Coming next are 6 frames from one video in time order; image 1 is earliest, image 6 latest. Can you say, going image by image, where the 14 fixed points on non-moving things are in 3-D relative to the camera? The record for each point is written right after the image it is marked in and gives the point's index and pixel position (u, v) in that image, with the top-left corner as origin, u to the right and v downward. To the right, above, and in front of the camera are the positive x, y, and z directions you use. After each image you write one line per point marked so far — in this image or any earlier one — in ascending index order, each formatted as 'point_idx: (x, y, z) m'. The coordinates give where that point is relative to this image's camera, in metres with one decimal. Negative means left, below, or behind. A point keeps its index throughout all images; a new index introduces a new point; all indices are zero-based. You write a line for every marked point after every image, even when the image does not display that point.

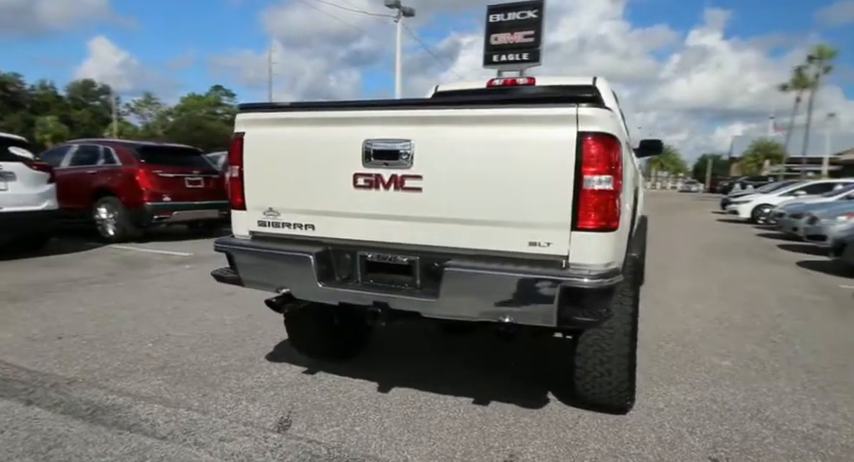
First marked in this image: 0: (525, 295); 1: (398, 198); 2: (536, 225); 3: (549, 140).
0: (+0.4, -0.3, +1.8) m
1: (-0.1, +0.1, +2.0) m
2: (+0.5, 0.0, +1.8) m
3: (+0.5, +0.4, +1.8) m
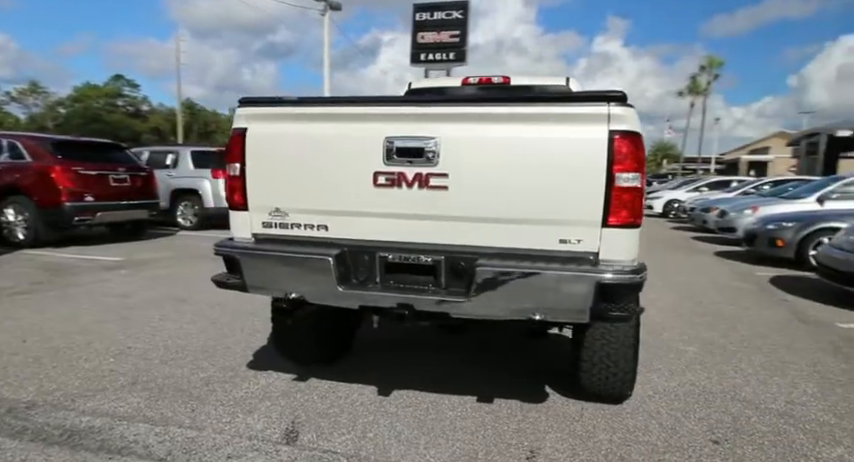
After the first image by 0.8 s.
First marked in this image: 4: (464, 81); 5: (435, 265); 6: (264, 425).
0: (+0.5, -0.2, +1.8) m
1: (0.0, +0.1, +2.0) m
2: (+0.6, 0.0, +1.9) m
3: (+0.6, +0.4, +1.8) m
4: (+0.4, +1.5, +4.6) m
5: (0.0, -0.1, +2.0) m
6: (-0.8, -1.0, +2.4) m
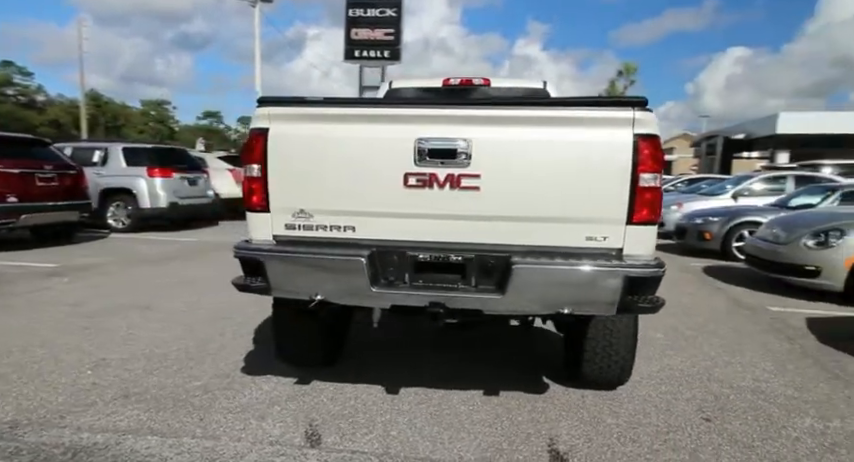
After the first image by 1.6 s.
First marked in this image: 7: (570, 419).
0: (+0.7, -0.2, +1.9) m
1: (+0.1, +0.1, +2.0) m
2: (+0.7, 0.0, +2.0) m
3: (+0.8, +0.4, +1.9) m
4: (+0.2, +1.5, +4.7) m
5: (+0.2, -0.1, +2.1) m
6: (-0.7, -1.0, +2.3) m
7: (+0.8, -1.0, +2.5) m
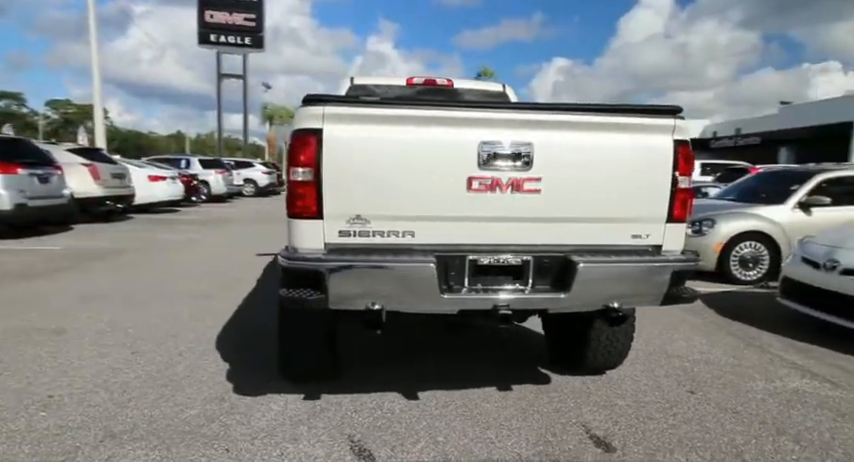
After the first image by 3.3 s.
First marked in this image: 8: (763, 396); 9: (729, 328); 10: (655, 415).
0: (+1.0, -0.2, +2.1) m
1: (+0.4, +0.1, +2.1) m
2: (+1.0, +0.1, +2.2) m
3: (+1.0, +0.4, +2.1) m
4: (-0.2, +1.5, +4.7) m
5: (+0.4, -0.2, +2.1) m
6: (-0.5, -1.0, +2.2) m
7: (+0.9, -1.0, +2.7) m
8: (+2.3, -1.1, +3.1) m
9: (+3.3, -1.1, +5.1) m
10: (+1.3, -1.1, +2.7) m
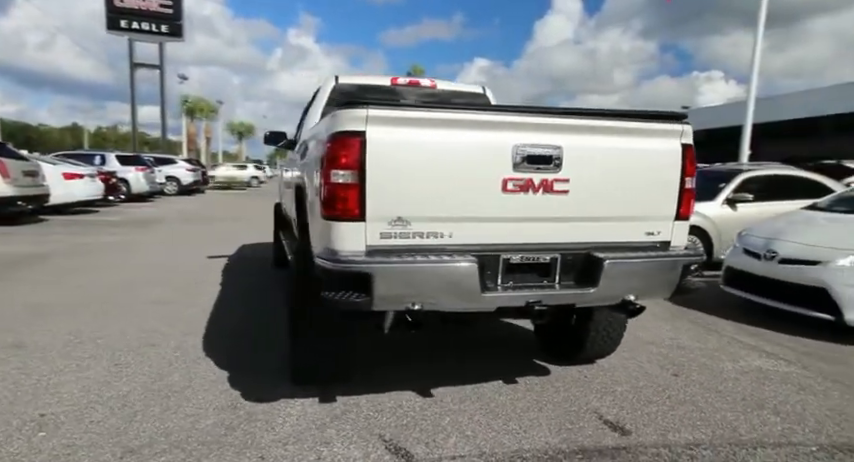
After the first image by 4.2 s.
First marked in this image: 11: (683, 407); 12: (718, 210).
0: (+1.1, -0.2, +2.3) m
1: (+0.5, +0.1, +2.2) m
2: (+1.1, +0.1, +2.3) m
3: (+1.2, +0.4, +2.3) m
4: (-0.3, +1.5, +4.7) m
5: (+0.6, -0.2, +2.2) m
6: (-0.3, -1.0, +2.2) m
7: (+1.0, -1.0, +2.9) m
8: (+2.3, -1.1, +3.5) m
9: (+3.1, -1.0, +5.6) m
10: (+1.4, -1.0, +2.9) m
11: (+1.5, -1.1, +2.8) m
12: (+5.3, +0.4, +8.3) m
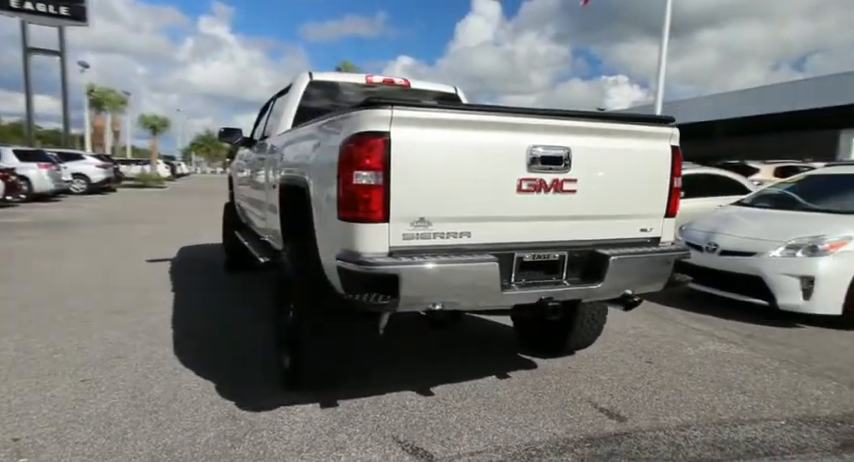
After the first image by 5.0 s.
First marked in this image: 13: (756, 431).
0: (+1.2, -0.2, +2.4) m
1: (+0.6, +0.1, +2.3) m
2: (+1.2, +0.1, +2.5) m
3: (+1.2, +0.4, +2.5) m
4: (-0.6, +1.5, +4.6) m
5: (+0.7, -0.1, +2.3) m
6: (-0.2, -1.0, +2.2) m
7: (+1.0, -1.0, +3.0) m
8: (+2.2, -1.0, +3.8) m
9: (+2.8, -1.0, +6.0) m
10: (+1.4, -1.0, +3.1) m
11: (+1.5, -1.0, +3.0) m
12: (+4.6, +0.5, +8.9) m
13: (+1.8, -1.1, +2.5) m
